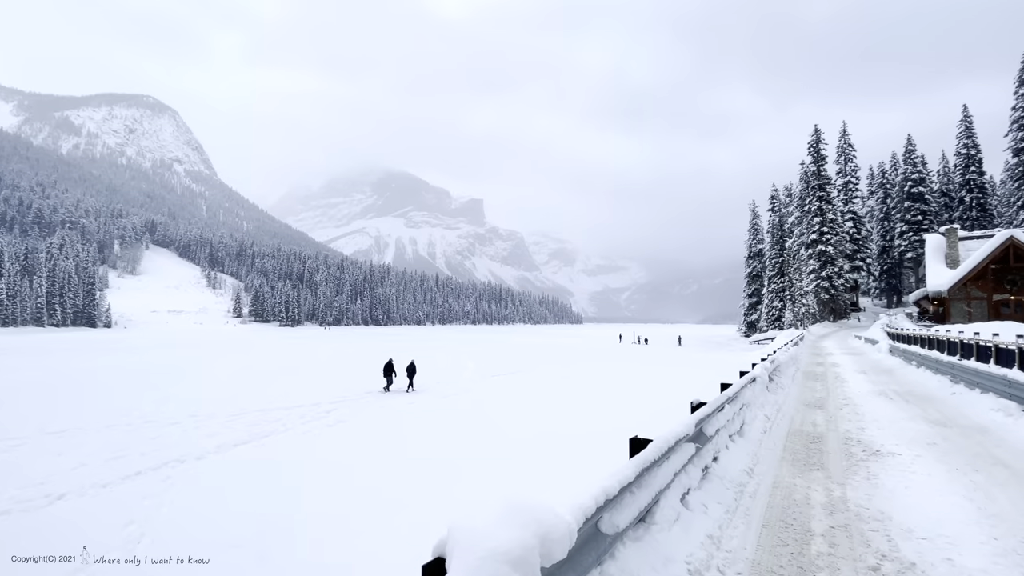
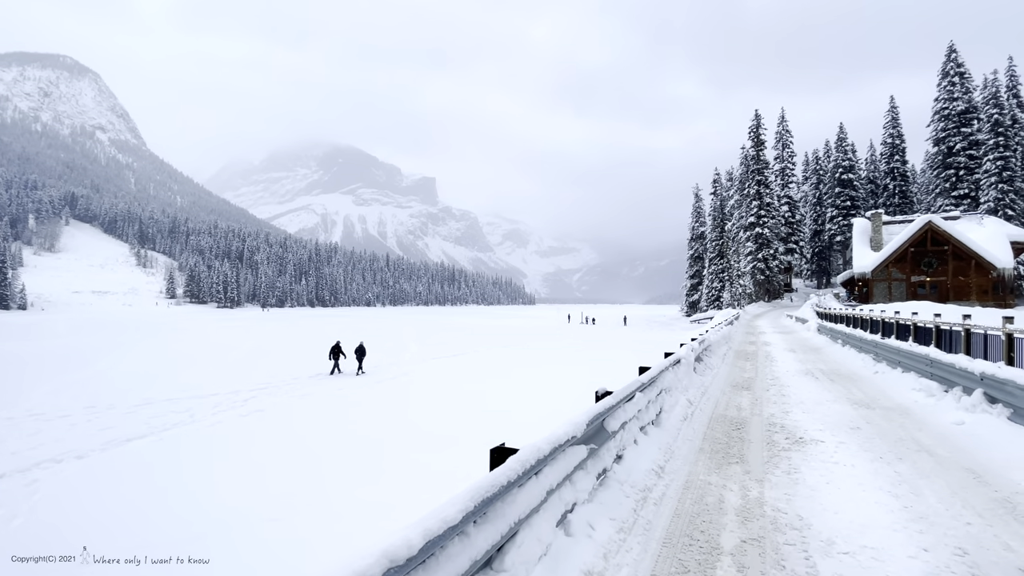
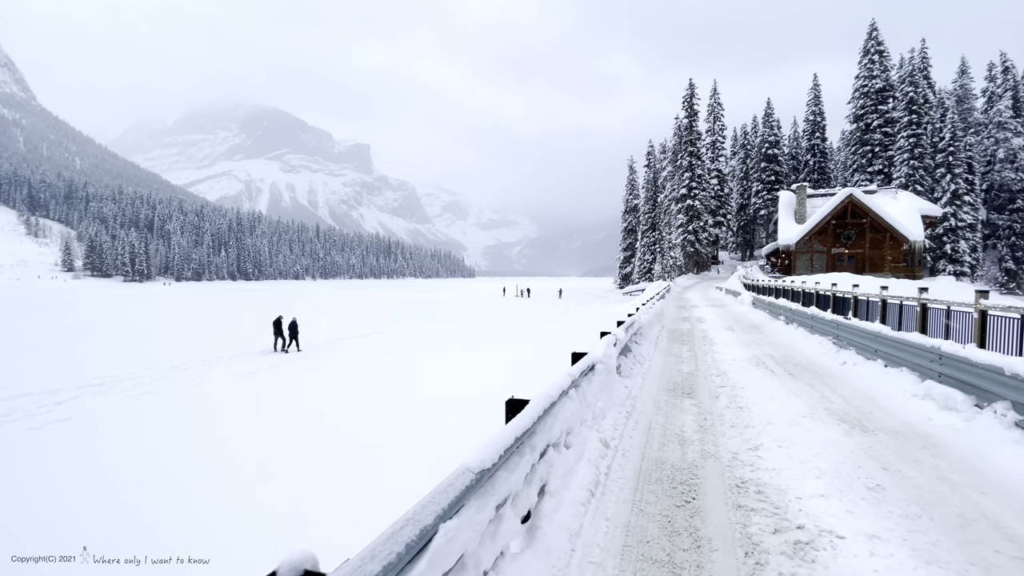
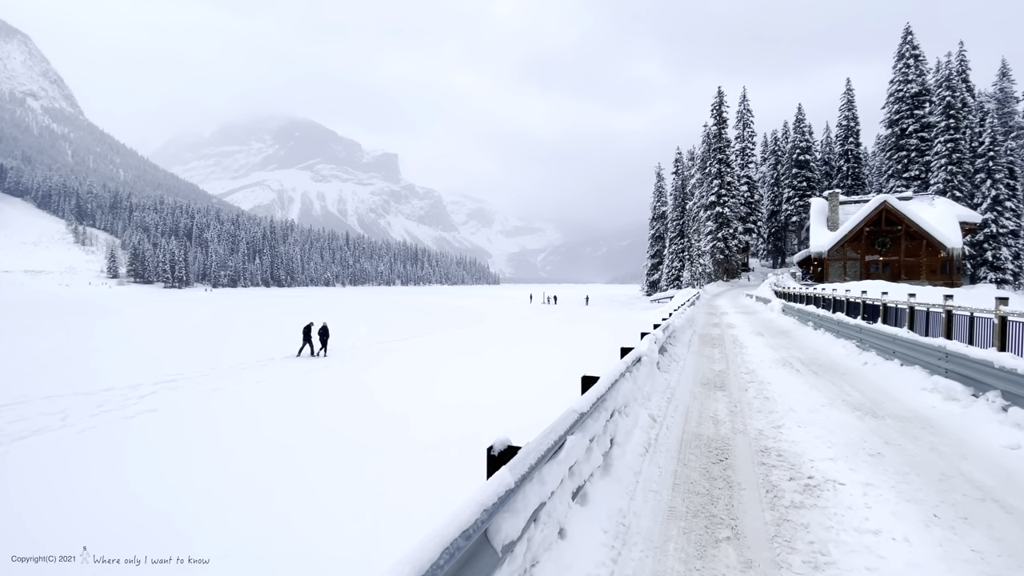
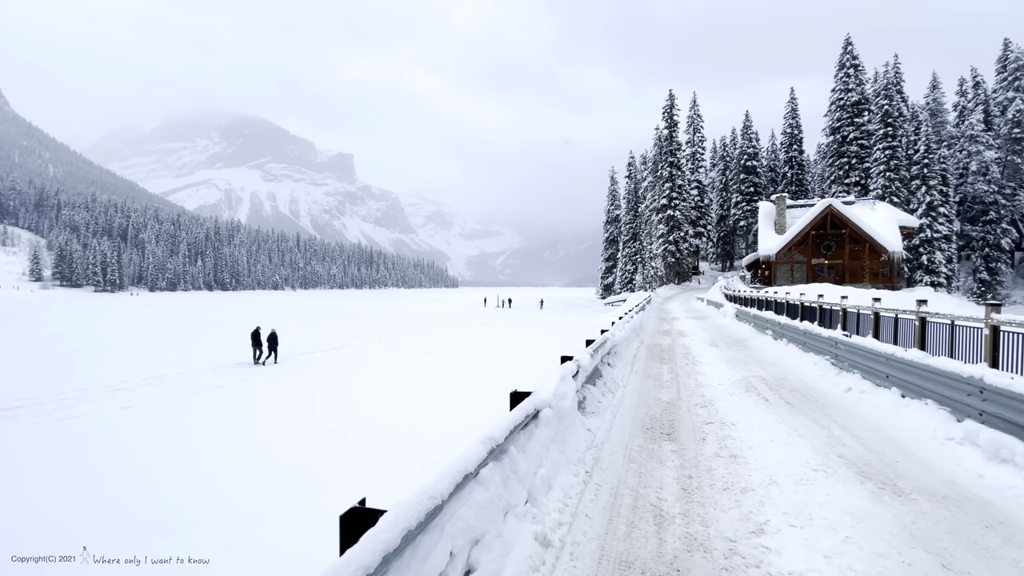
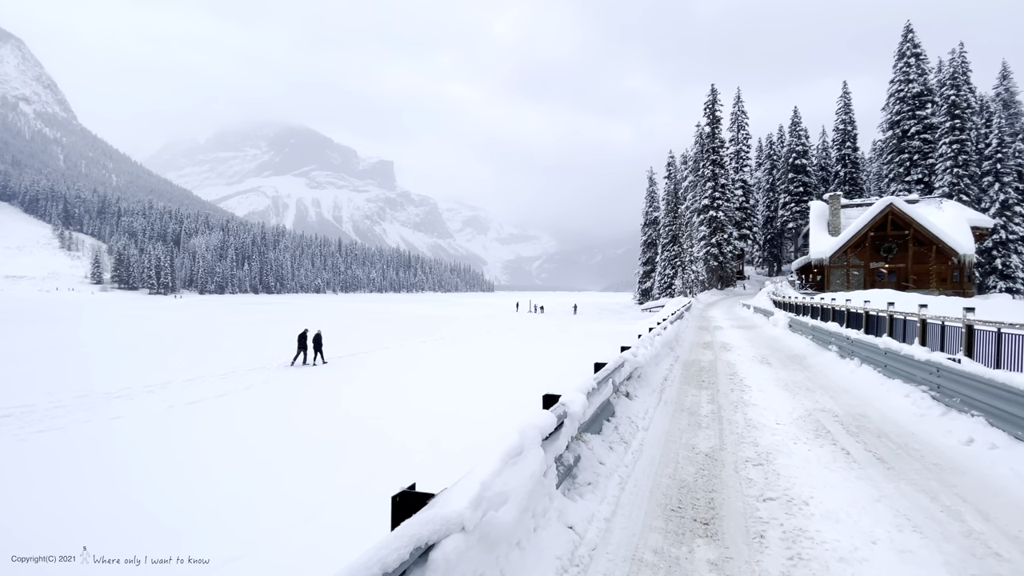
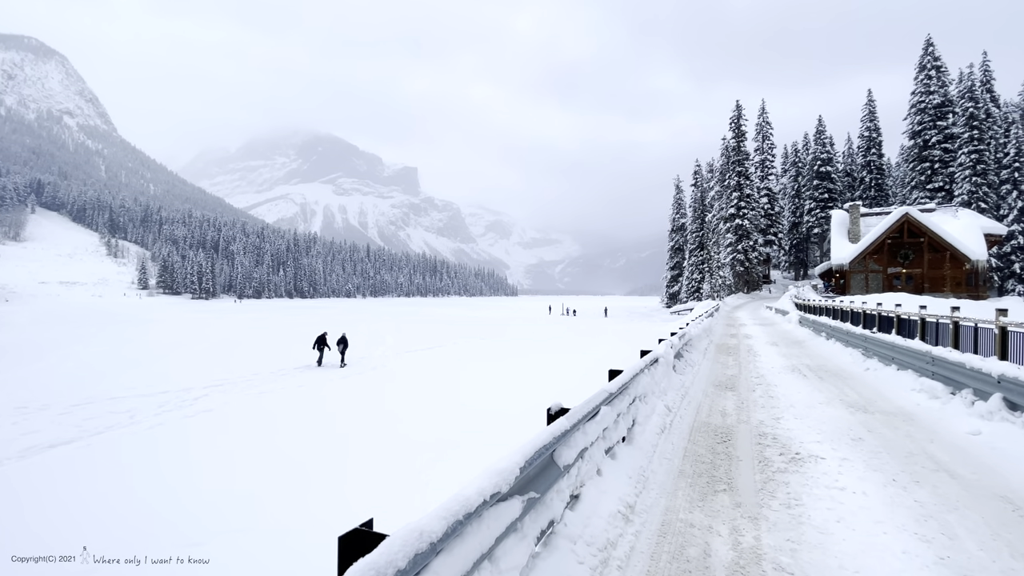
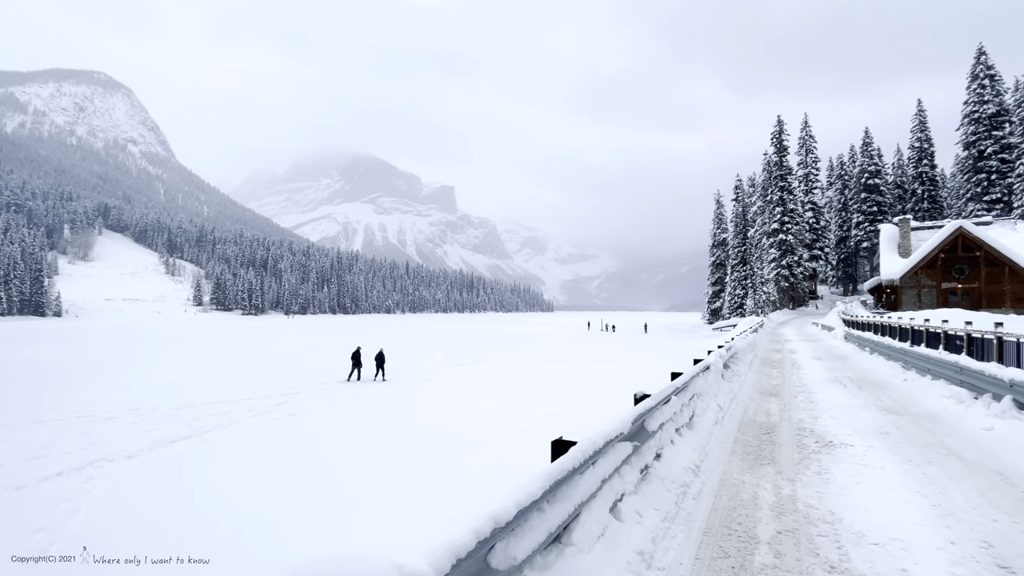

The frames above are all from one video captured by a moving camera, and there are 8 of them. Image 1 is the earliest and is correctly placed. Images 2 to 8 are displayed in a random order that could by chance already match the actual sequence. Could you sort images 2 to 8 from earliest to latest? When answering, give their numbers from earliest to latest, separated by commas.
8, 2, 7, 4, 3, 5, 6
